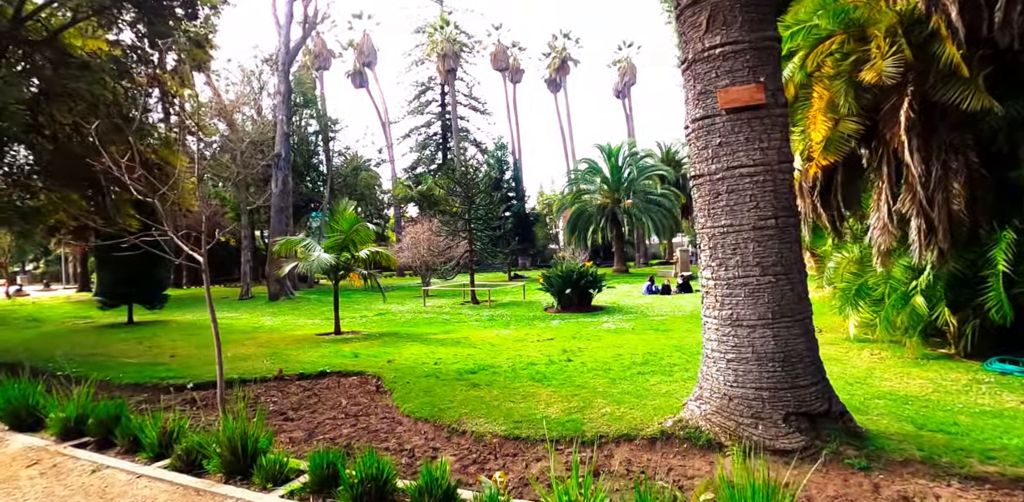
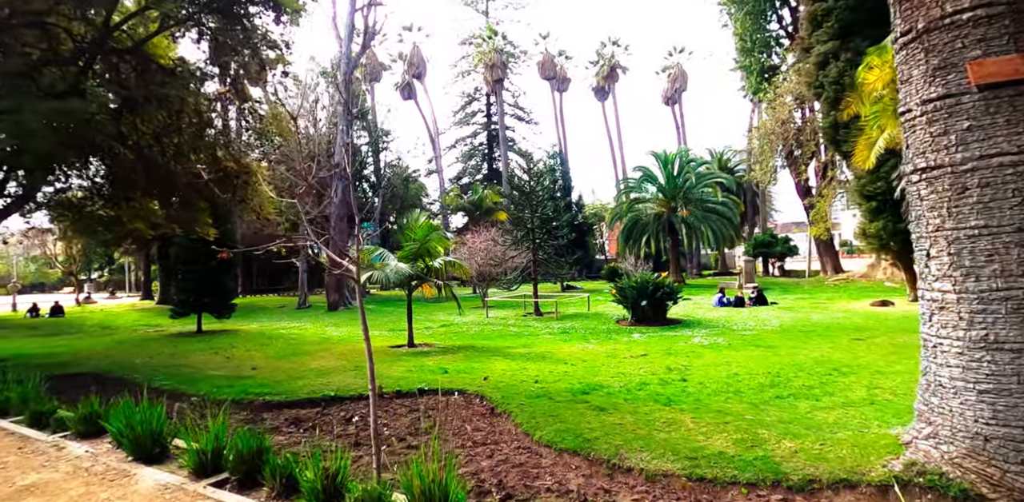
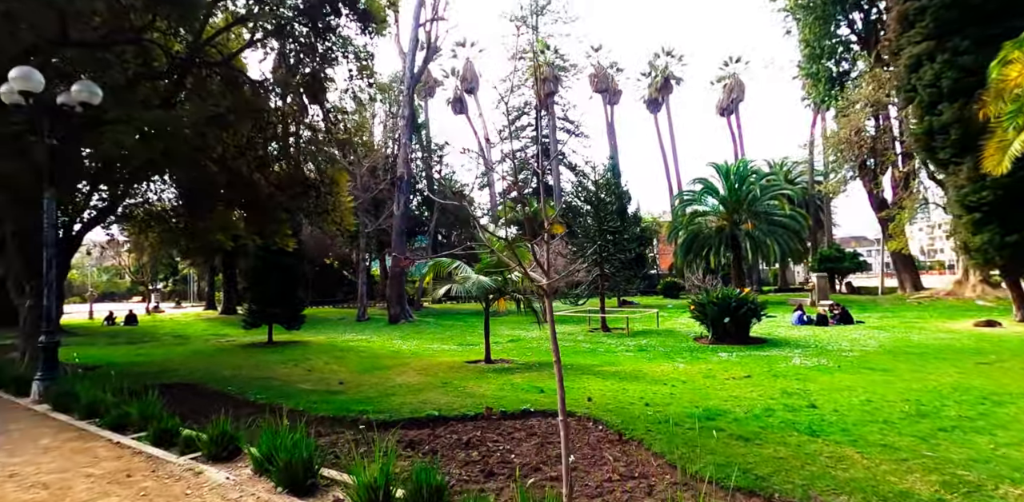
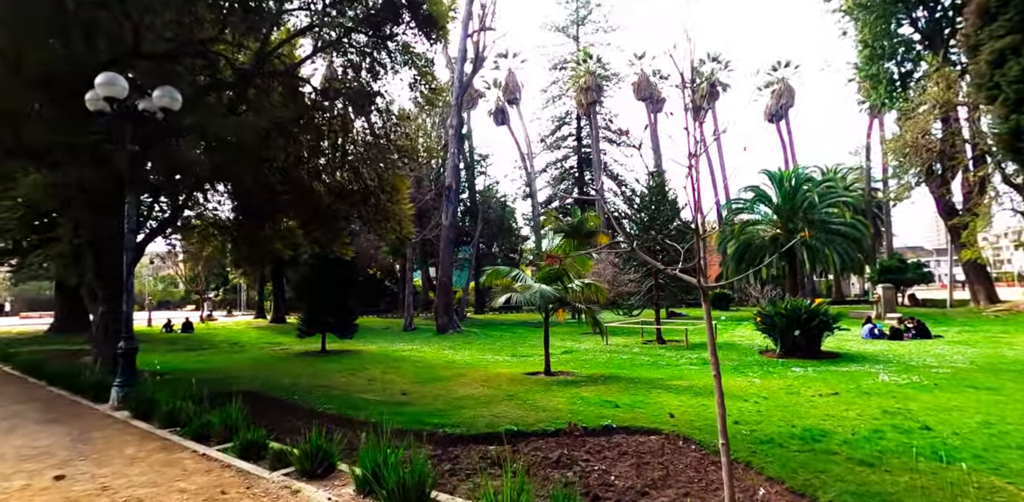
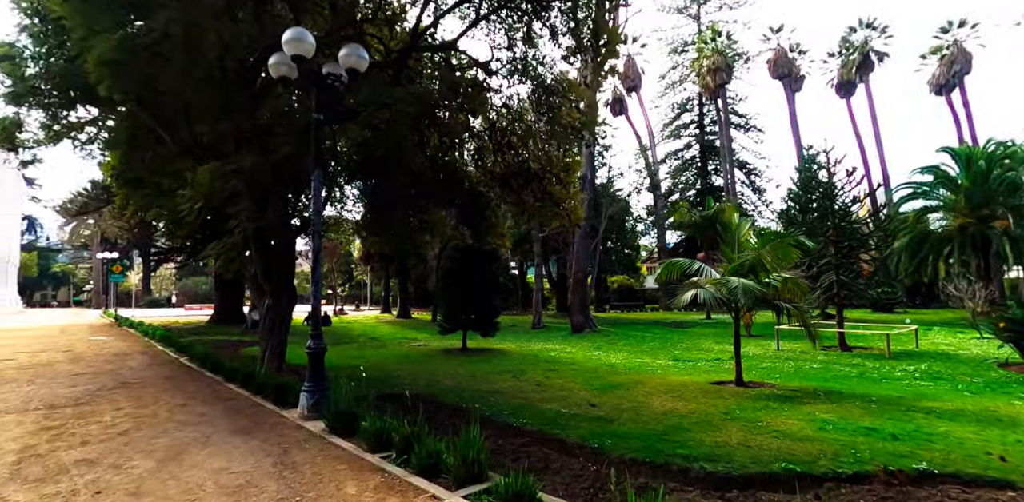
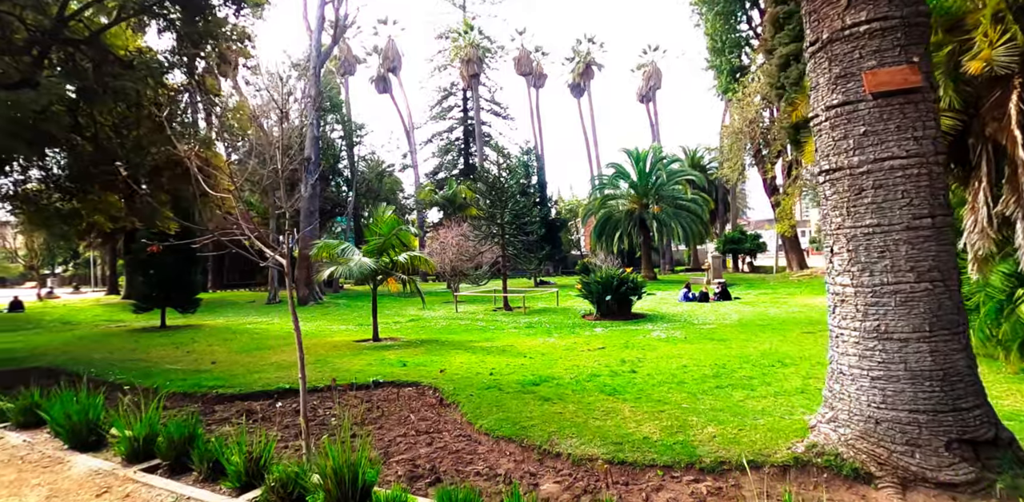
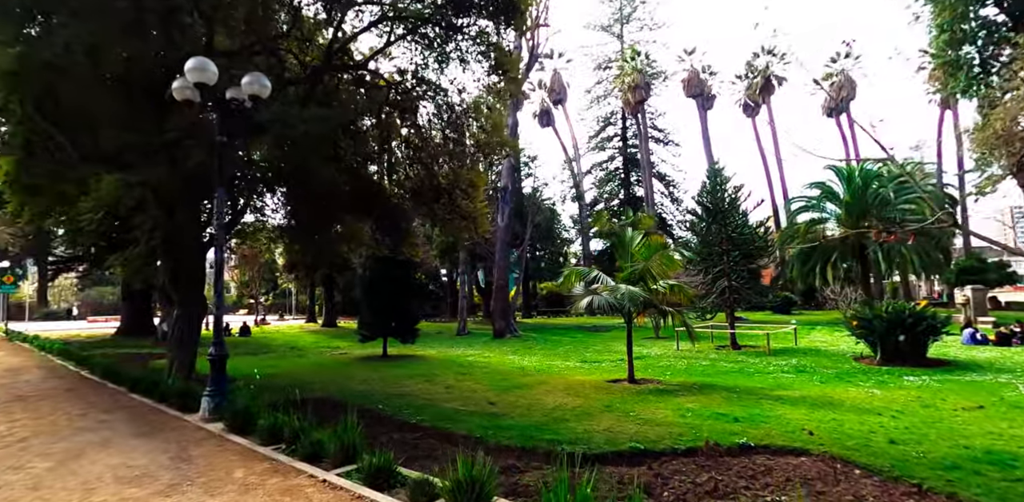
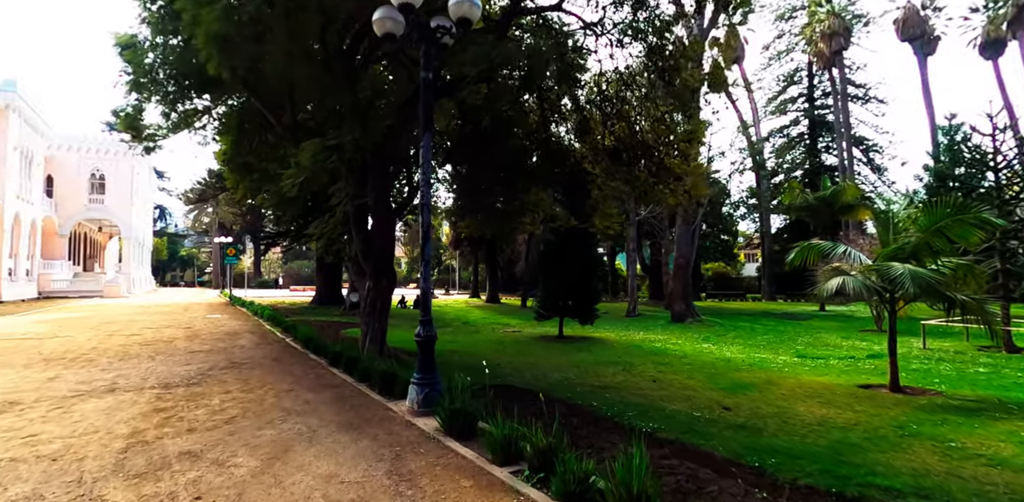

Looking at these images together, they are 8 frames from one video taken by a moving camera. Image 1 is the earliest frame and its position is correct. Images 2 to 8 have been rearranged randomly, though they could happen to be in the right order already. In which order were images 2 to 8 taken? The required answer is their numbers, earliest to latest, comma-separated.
6, 2, 3, 4, 7, 5, 8
